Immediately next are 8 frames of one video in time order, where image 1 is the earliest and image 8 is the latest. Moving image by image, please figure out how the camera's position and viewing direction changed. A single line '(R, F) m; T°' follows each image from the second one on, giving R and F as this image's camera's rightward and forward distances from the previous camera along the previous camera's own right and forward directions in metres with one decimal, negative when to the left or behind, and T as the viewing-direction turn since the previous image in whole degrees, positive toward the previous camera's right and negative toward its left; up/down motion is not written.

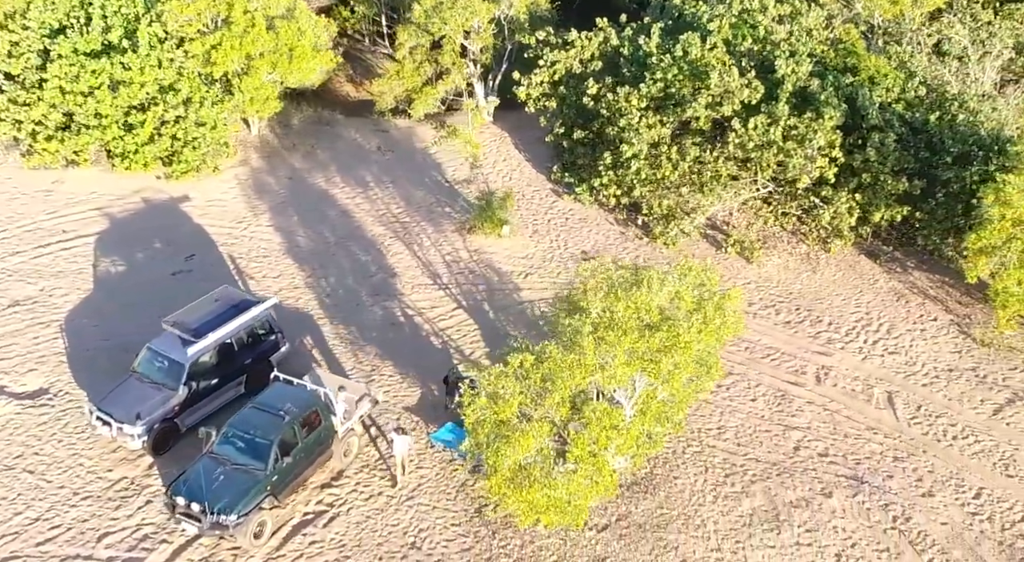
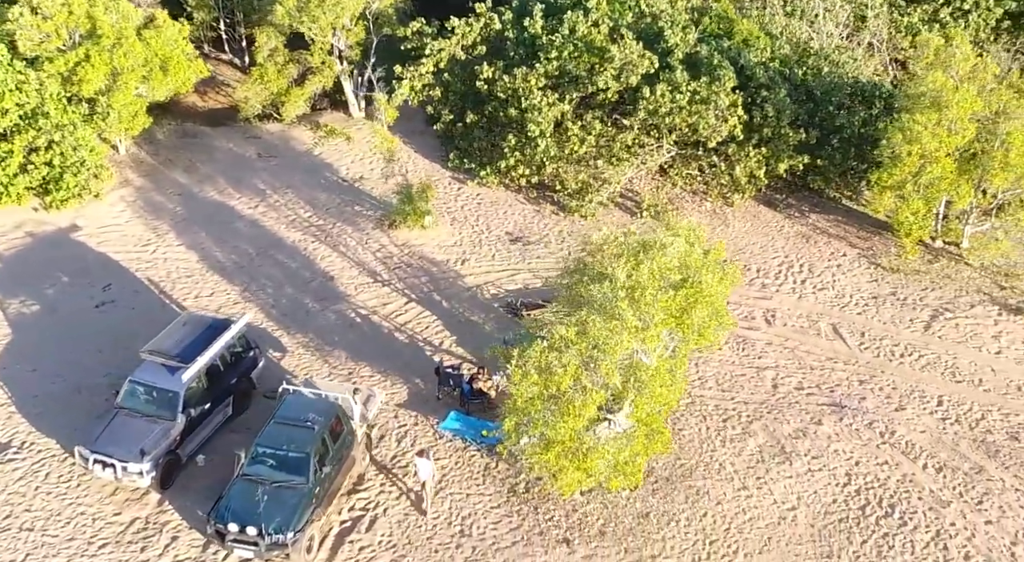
(-2.8, +0.4) m; +11°
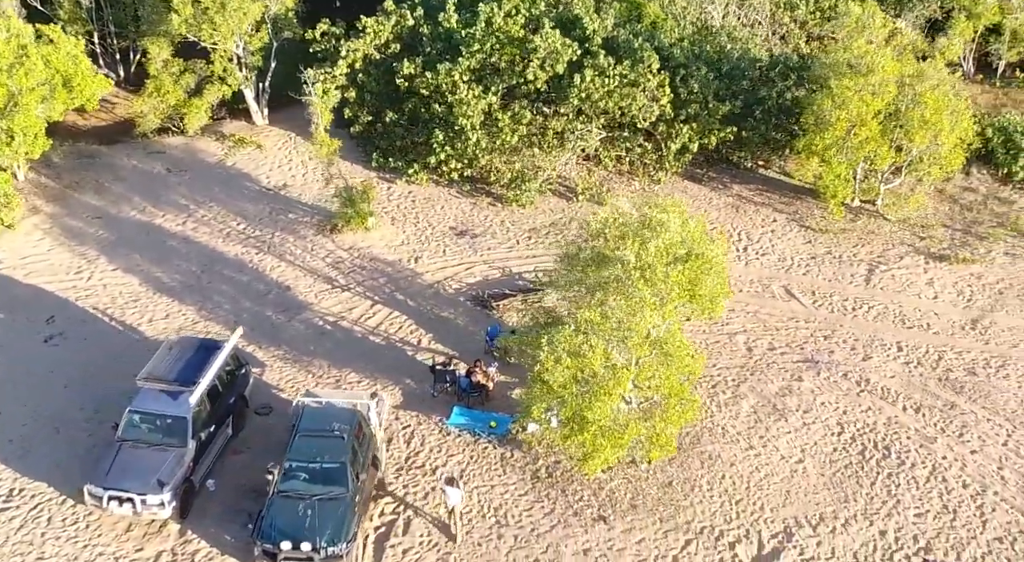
(-2.1, +0.2) m; +8°
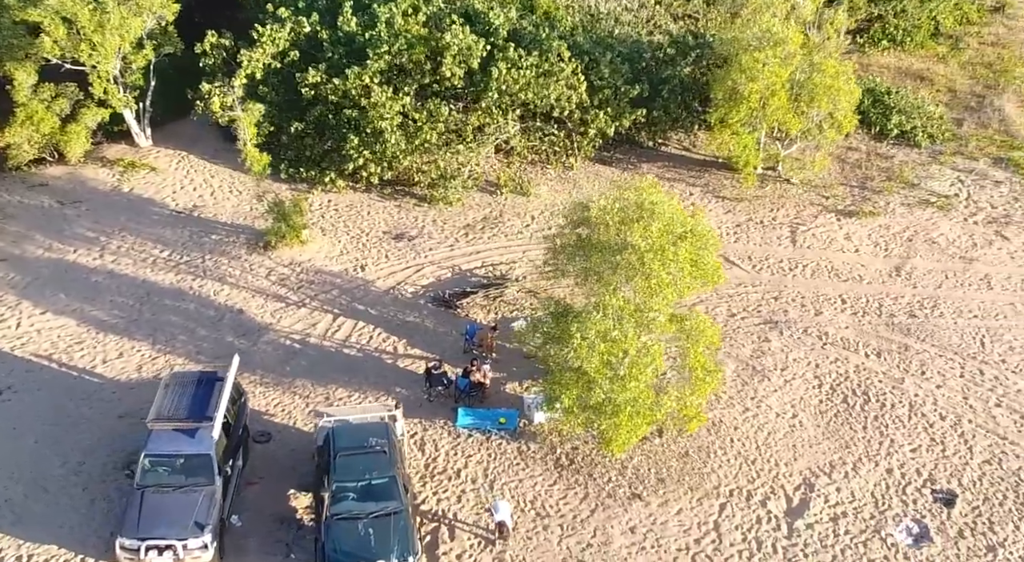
(-2.4, +0.2) m; +9°
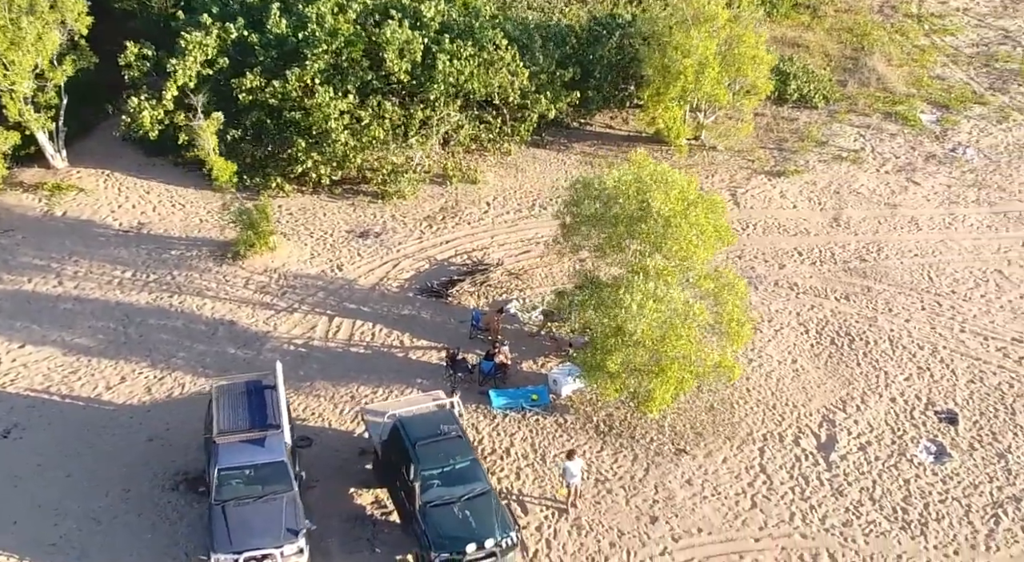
(-2.6, -0.3) m; +8°
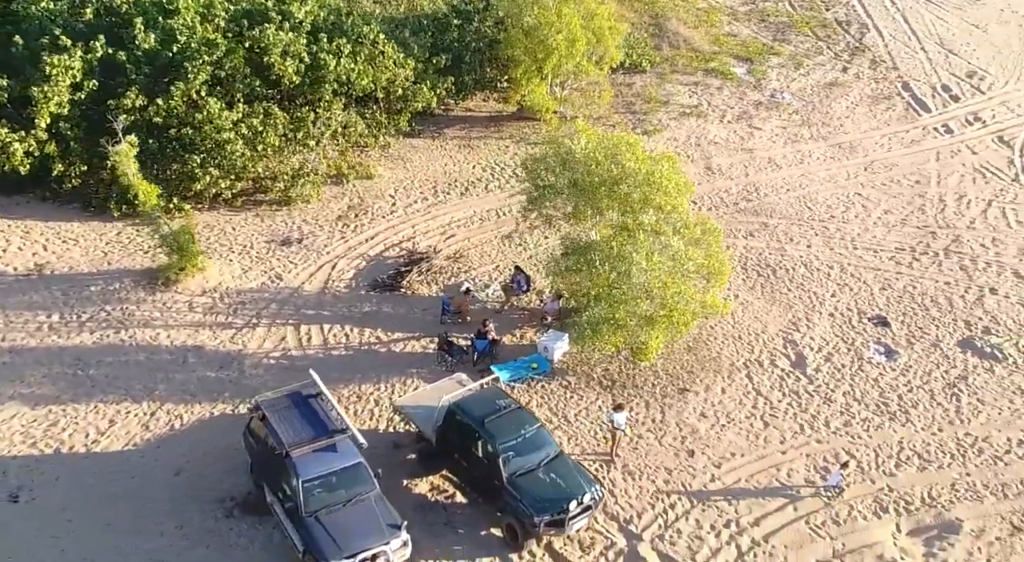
(-3.5, -0.3) m; +13°
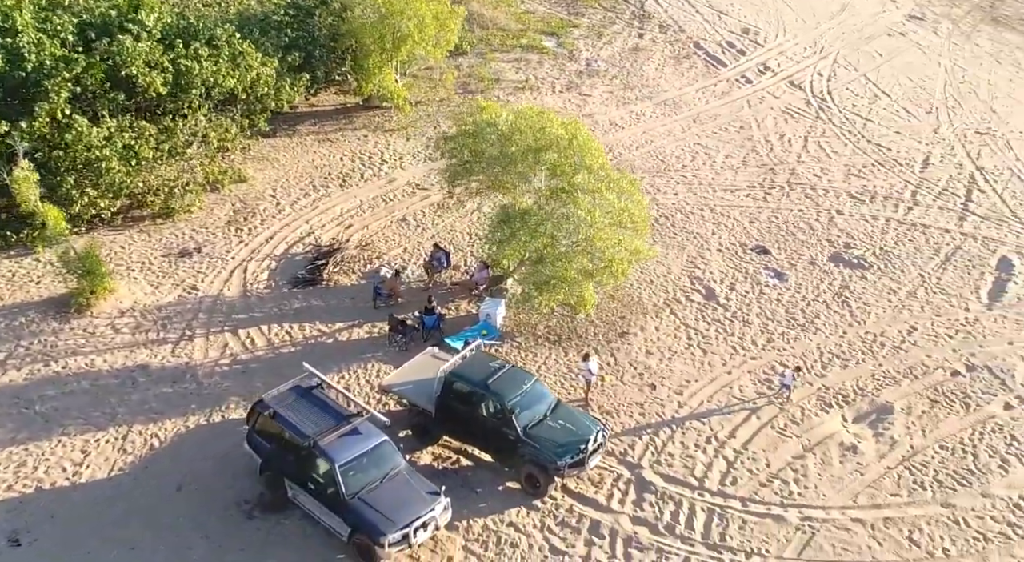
(-2.8, -0.2) m; +12°
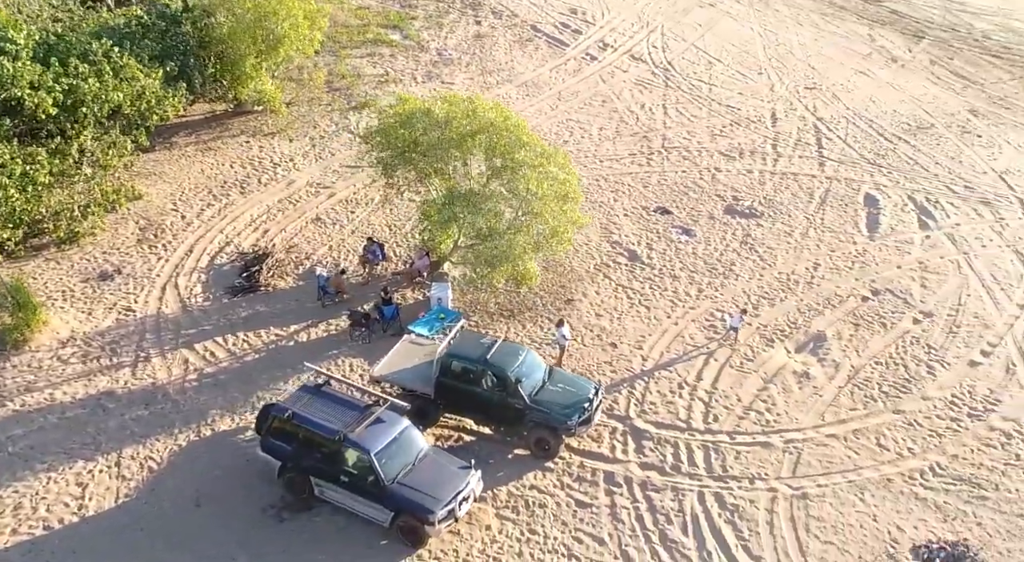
(-2.4, -0.2) m; +10°
